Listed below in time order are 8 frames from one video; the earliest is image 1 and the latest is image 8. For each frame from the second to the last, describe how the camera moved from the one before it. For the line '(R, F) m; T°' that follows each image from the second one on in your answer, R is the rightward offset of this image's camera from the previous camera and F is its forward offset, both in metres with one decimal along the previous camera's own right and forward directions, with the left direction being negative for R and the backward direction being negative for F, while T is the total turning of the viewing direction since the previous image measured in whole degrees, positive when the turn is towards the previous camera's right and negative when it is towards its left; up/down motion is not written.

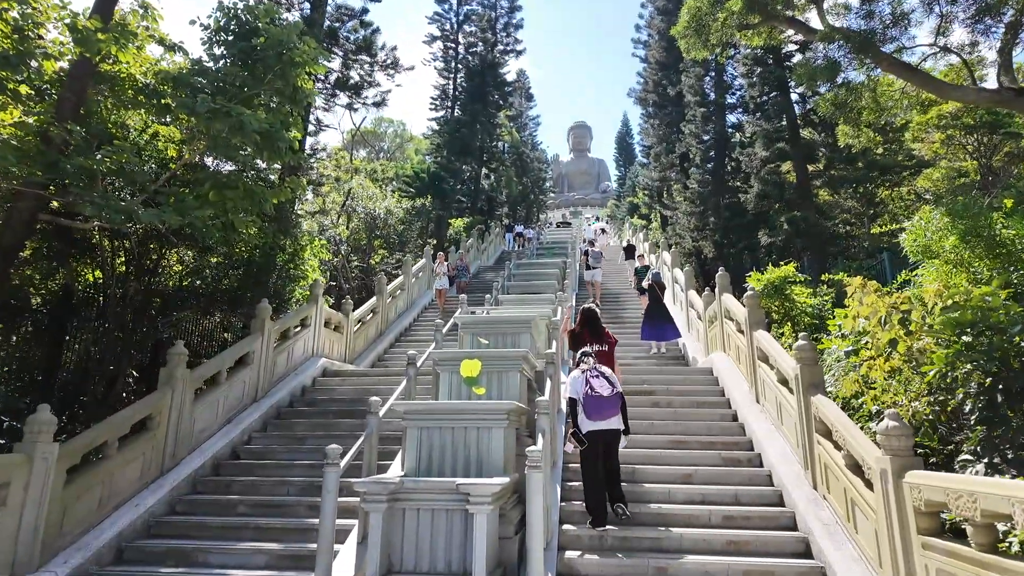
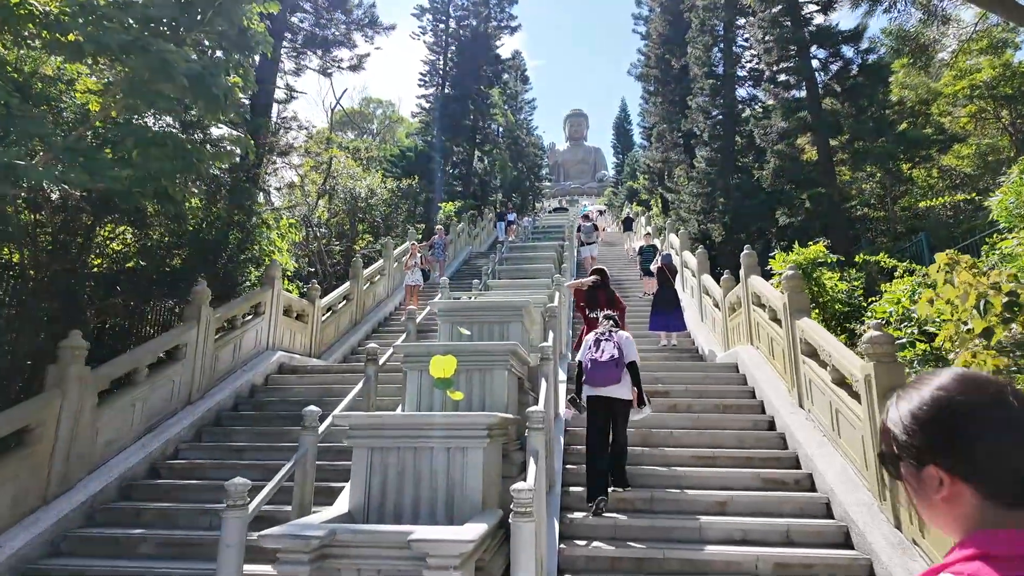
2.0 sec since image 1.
(+0.1, +1.3) m; 0°
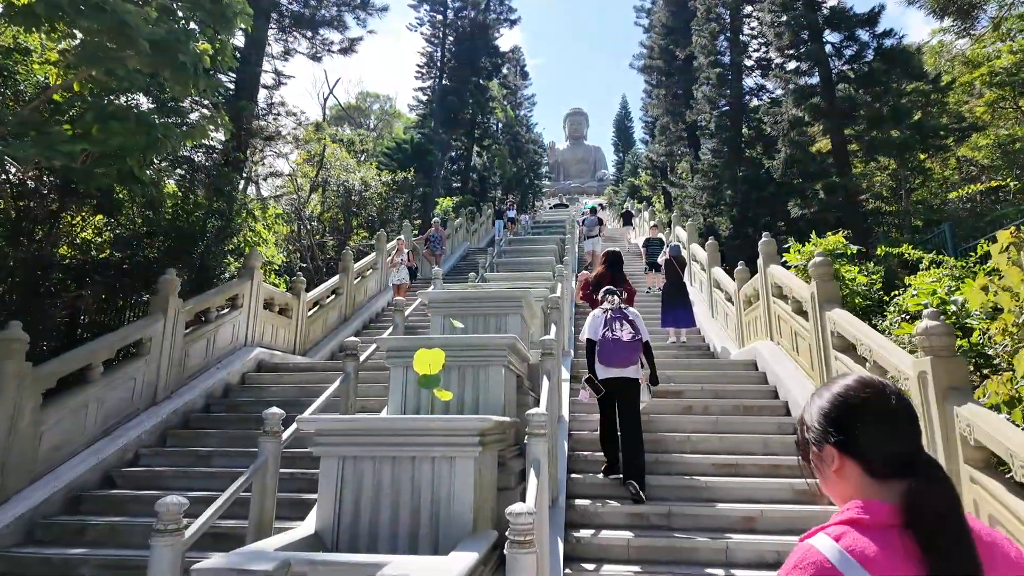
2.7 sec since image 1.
(0.0, +0.6) m; 0°
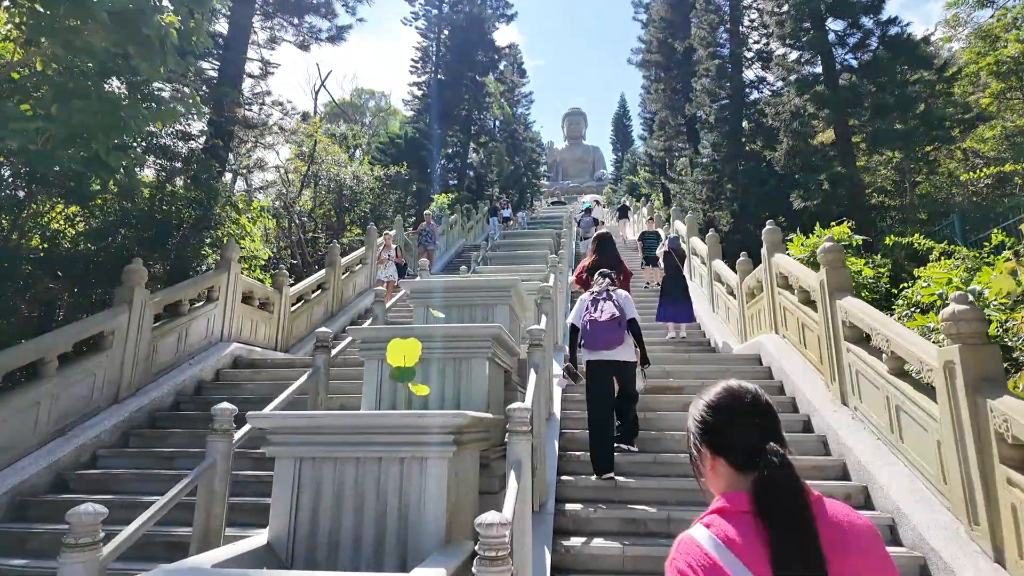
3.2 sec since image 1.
(+0.1, +0.4) m; 0°
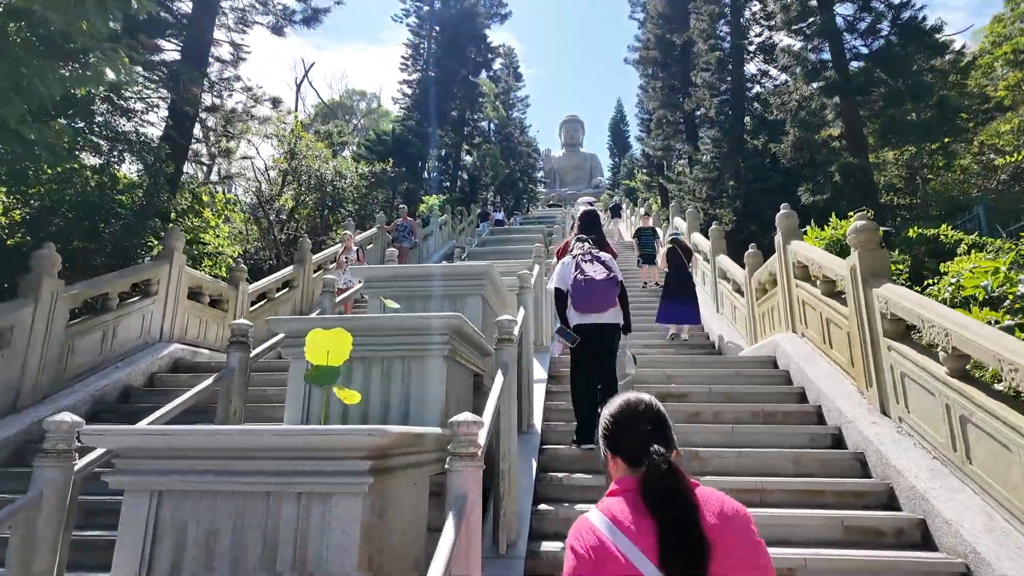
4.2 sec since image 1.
(+0.2, +0.8) m; 0°
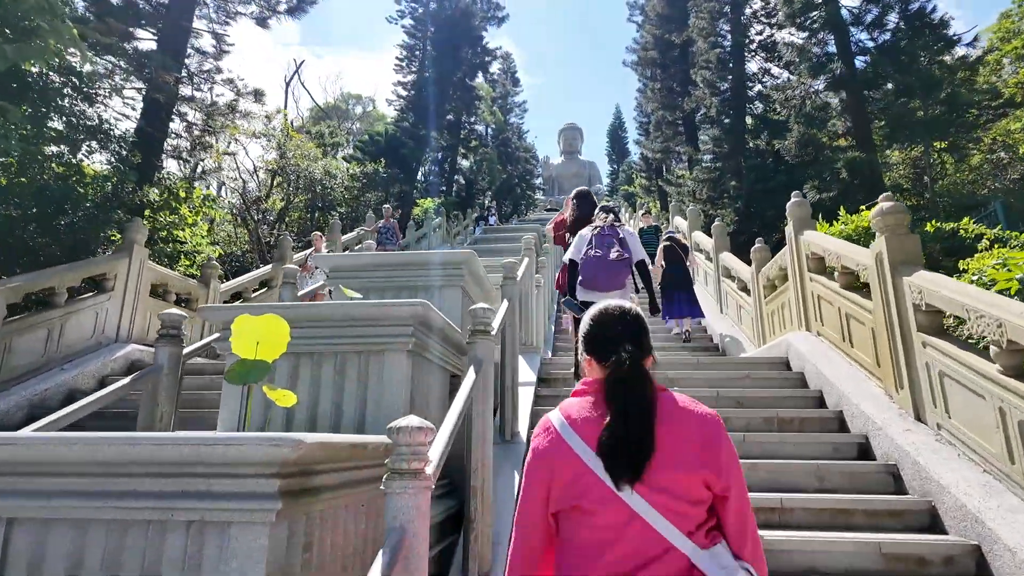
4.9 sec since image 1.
(+0.1, +0.5) m; 0°
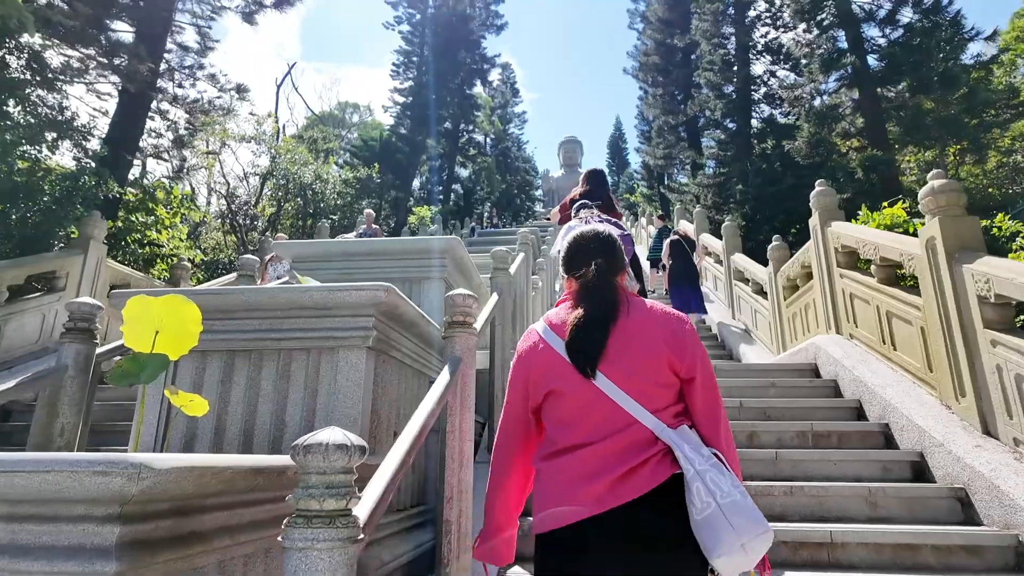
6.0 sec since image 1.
(0.0, +0.5) m; 0°
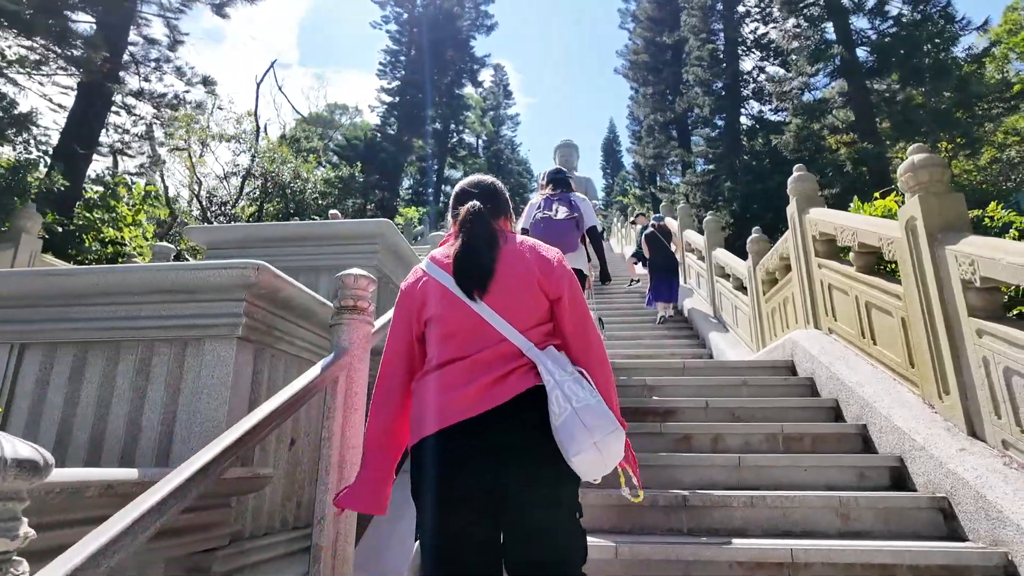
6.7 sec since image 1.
(+0.3, +0.3) m; 0°
